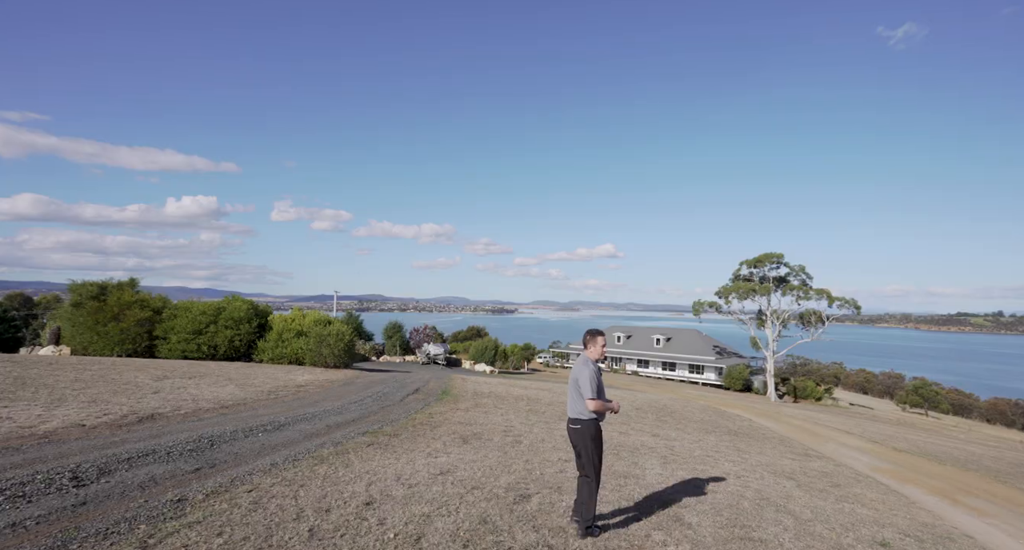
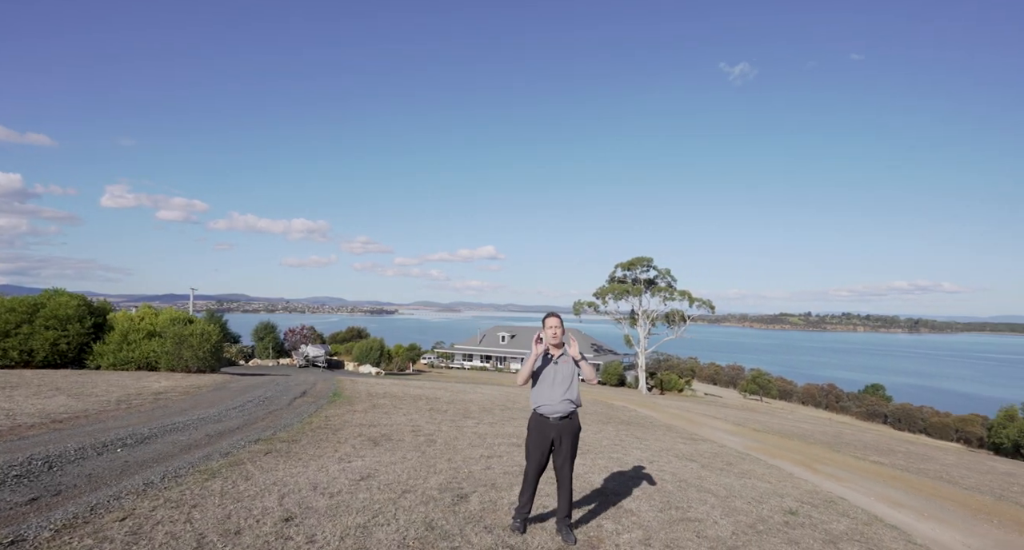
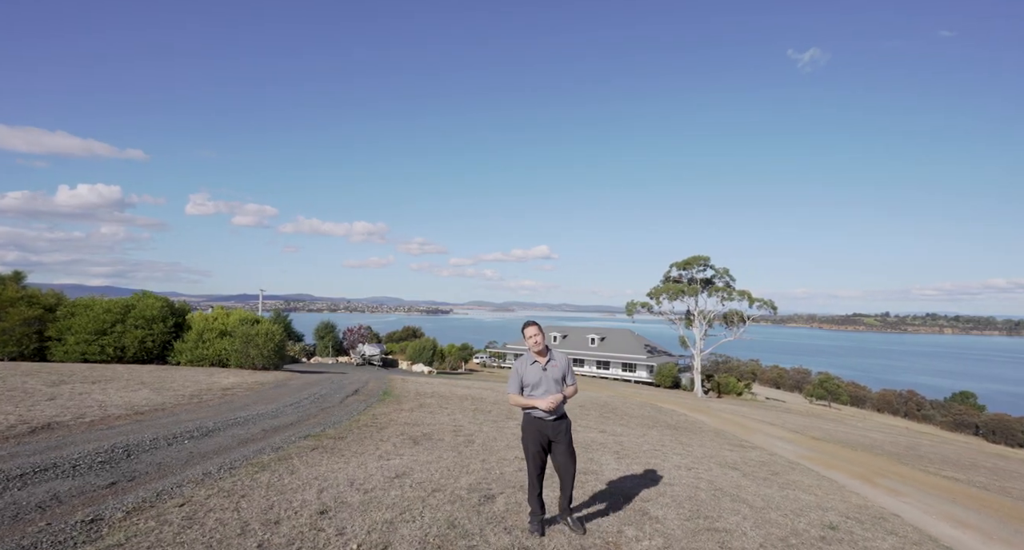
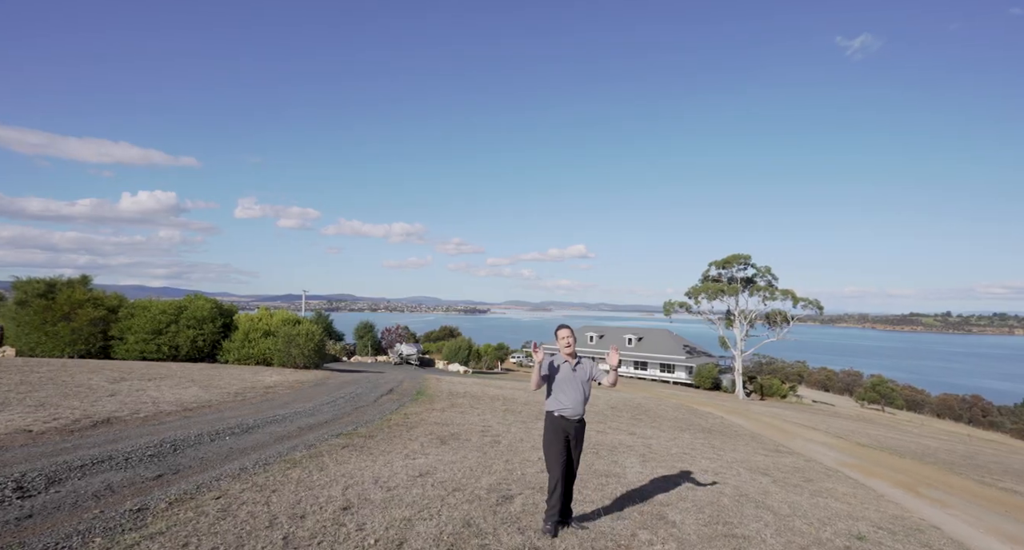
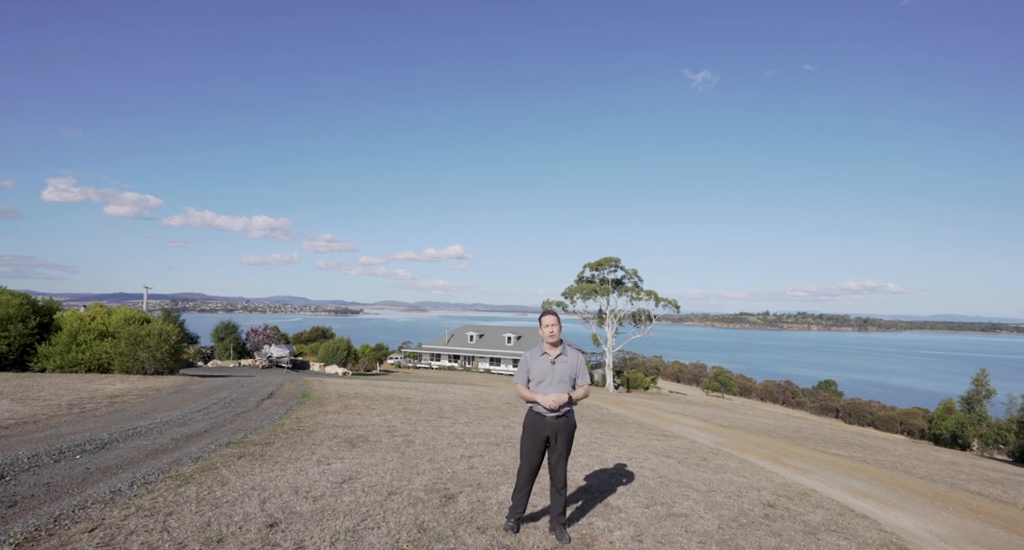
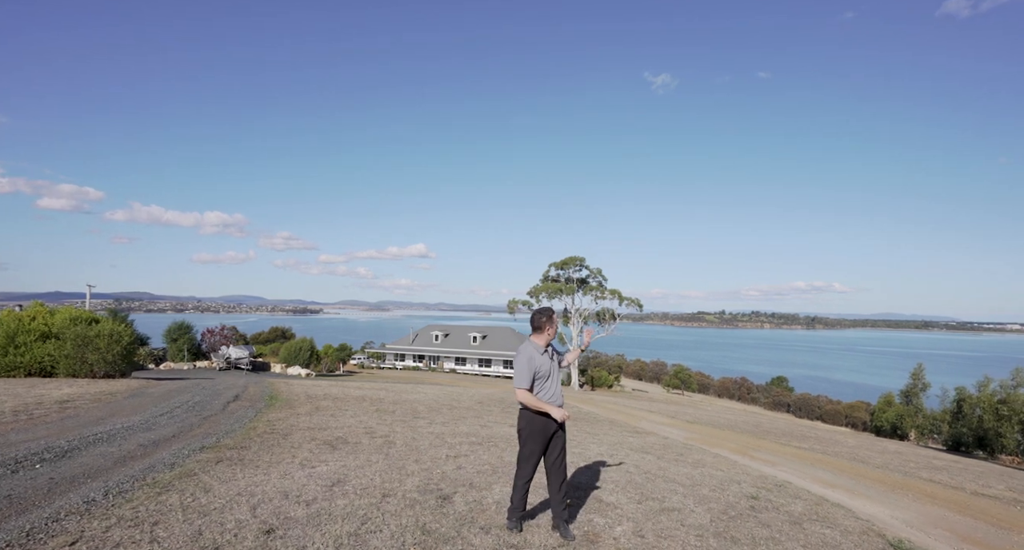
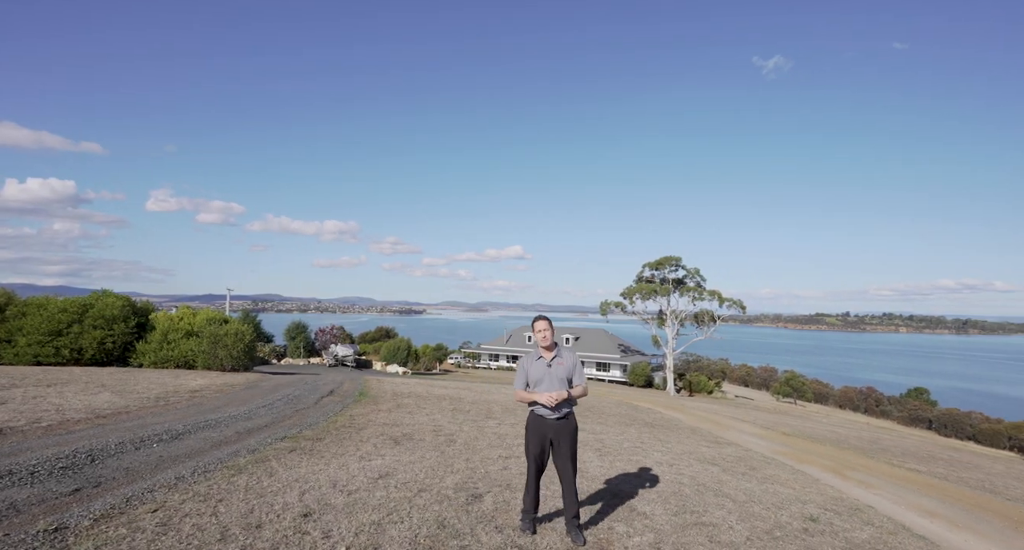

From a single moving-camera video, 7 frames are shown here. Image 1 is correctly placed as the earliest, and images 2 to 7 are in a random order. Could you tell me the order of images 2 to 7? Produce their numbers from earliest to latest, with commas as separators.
4, 3, 7, 2, 5, 6
